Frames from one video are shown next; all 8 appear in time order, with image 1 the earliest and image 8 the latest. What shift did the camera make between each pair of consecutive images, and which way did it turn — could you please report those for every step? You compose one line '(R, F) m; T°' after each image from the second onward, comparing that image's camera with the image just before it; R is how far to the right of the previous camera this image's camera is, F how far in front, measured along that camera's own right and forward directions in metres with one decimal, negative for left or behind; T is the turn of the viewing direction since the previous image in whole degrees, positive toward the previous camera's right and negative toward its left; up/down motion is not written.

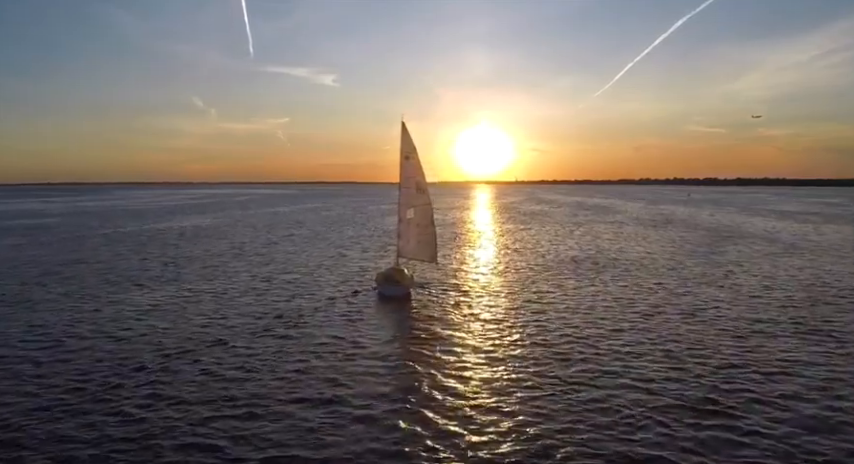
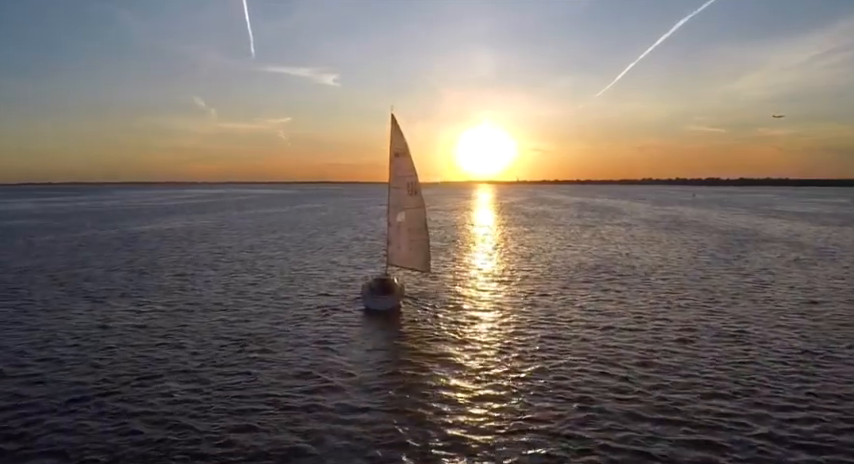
(+0.4, +3.8) m; 0°
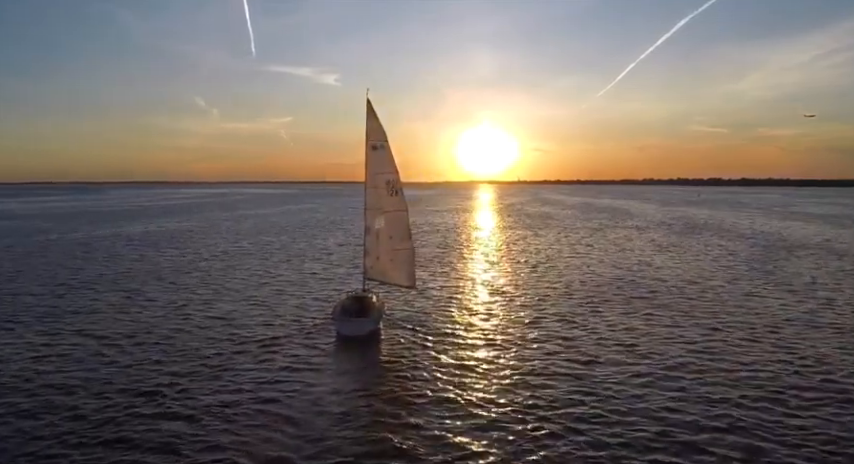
(+0.7, +5.4) m; 0°
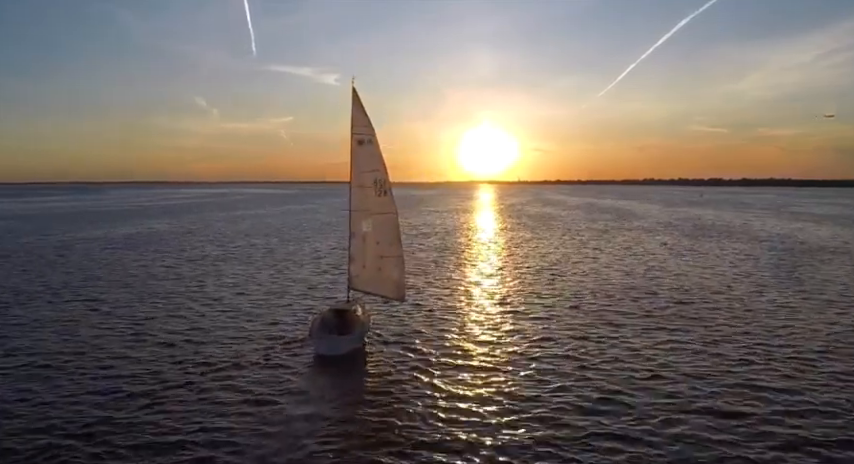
(+0.3, +2.8) m; 0°
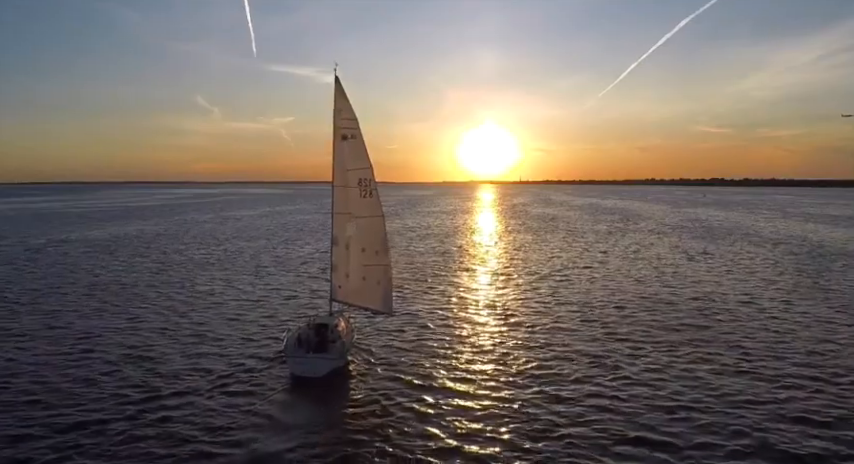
(+0.3, +2.4) m; 0°
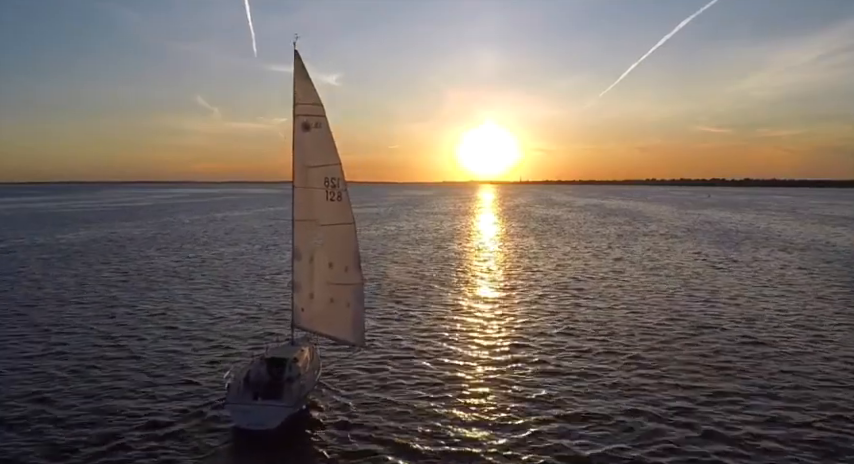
(+0.5, +3.9) m; 0°
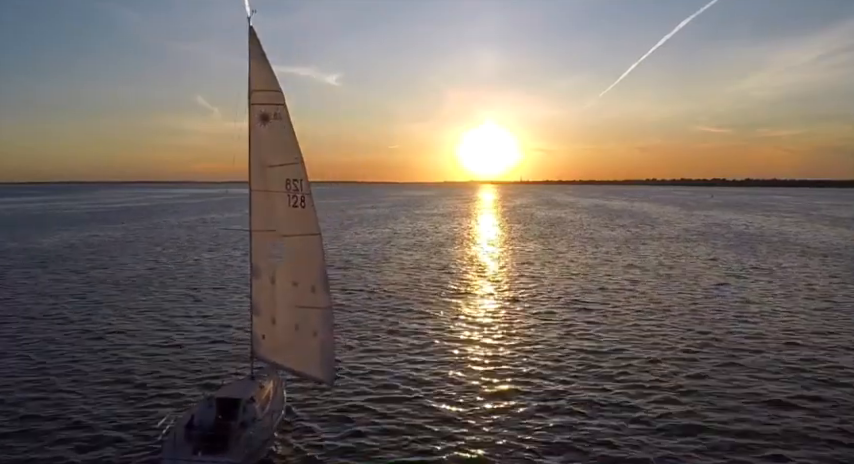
(+0.3, +2.8) m; 0°
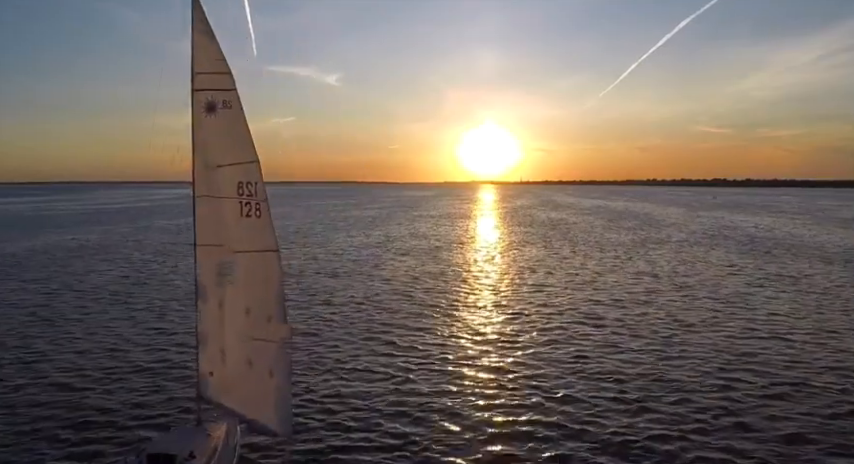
(+0.3, +2.4) m; 0°
